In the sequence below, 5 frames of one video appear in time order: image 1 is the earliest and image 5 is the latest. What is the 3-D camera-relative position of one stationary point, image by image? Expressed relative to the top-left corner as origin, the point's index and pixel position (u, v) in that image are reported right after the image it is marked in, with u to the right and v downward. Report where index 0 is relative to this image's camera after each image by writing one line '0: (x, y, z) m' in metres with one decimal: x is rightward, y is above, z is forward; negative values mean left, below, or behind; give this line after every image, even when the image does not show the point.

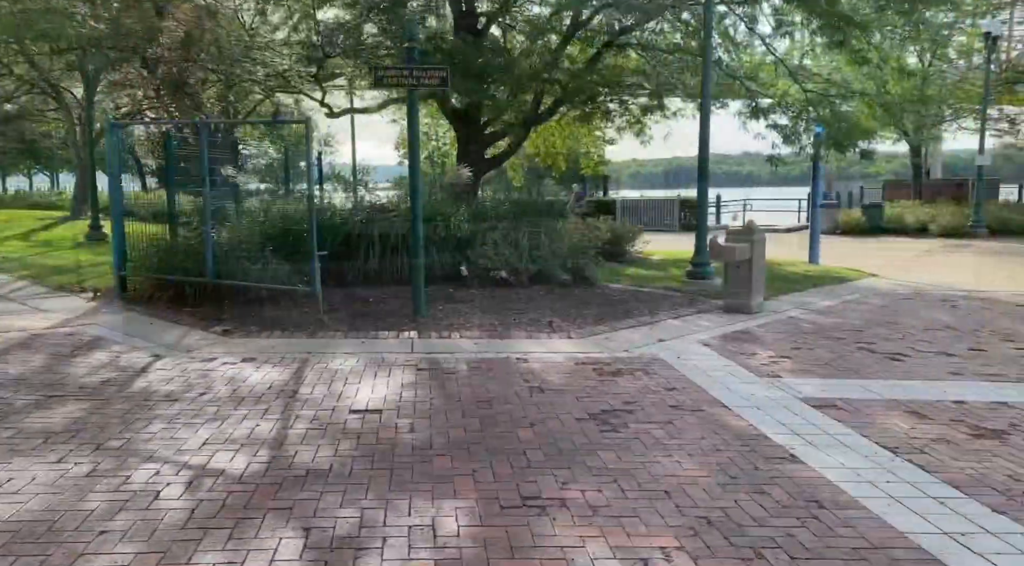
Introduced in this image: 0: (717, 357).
0: (+1.3, -0.5, +5.3) m
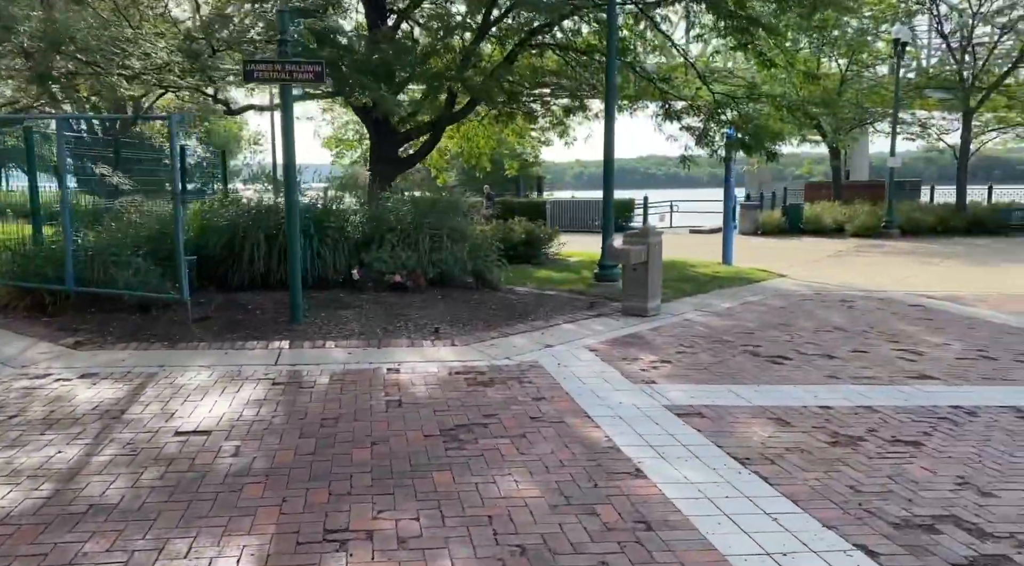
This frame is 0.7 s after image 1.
0: (+0.6, -0.5, +5.3) m
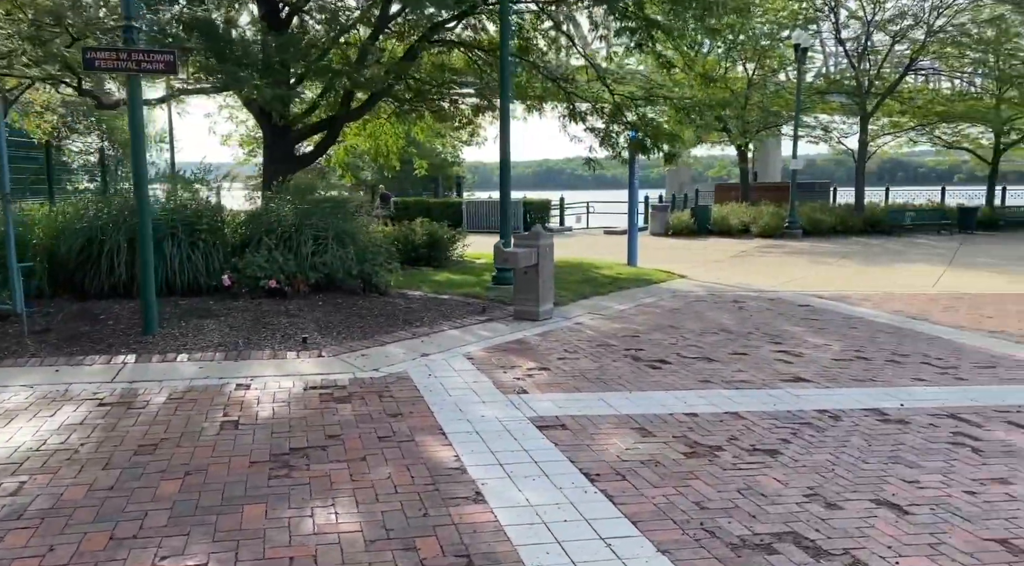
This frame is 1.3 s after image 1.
0: (-0.2, -0.6, +5.1) m
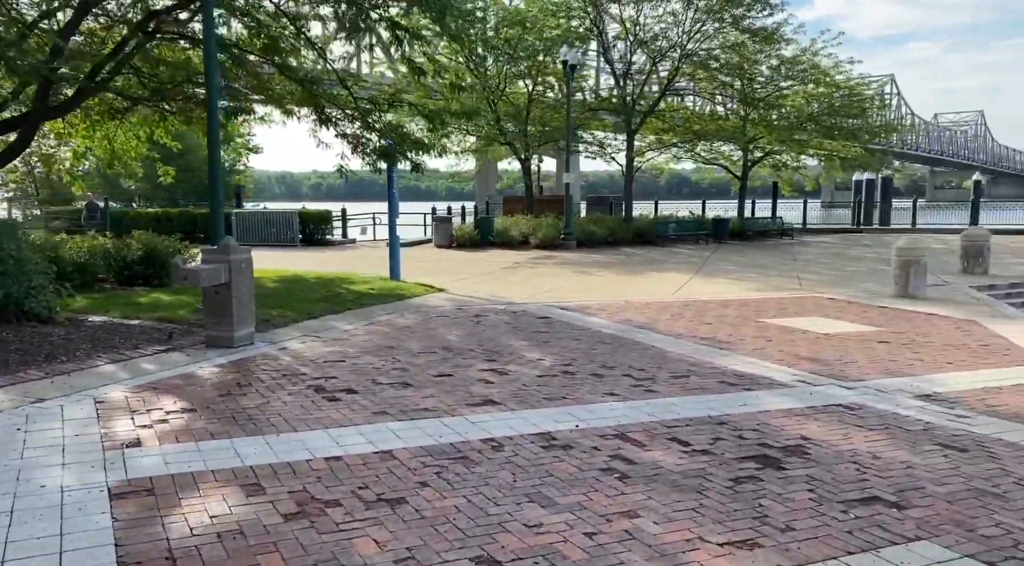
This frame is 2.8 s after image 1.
0: (-2.2, -0.7, +4.3) m
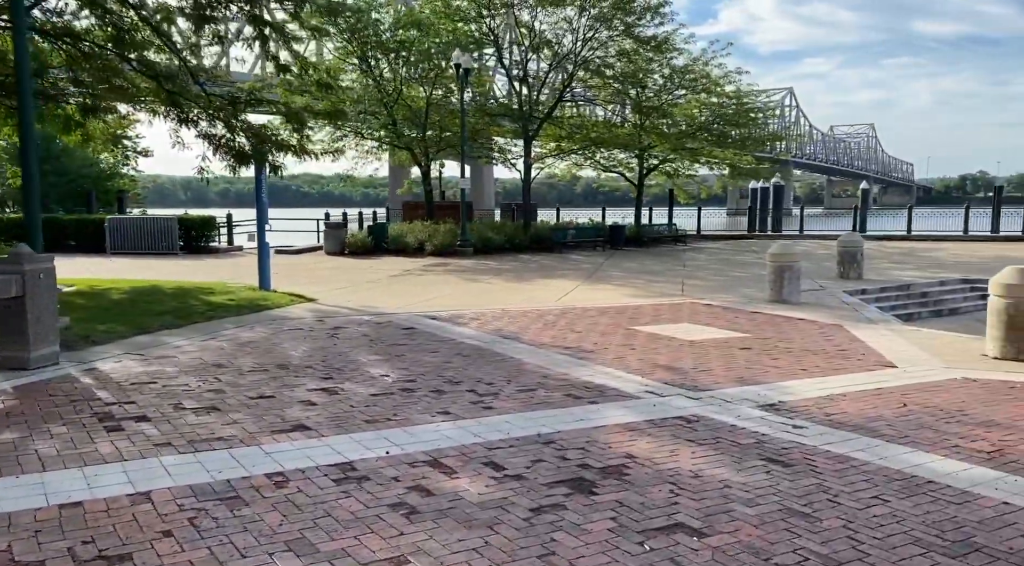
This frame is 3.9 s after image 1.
0: (-3.2, -0.8, +3.6) m
